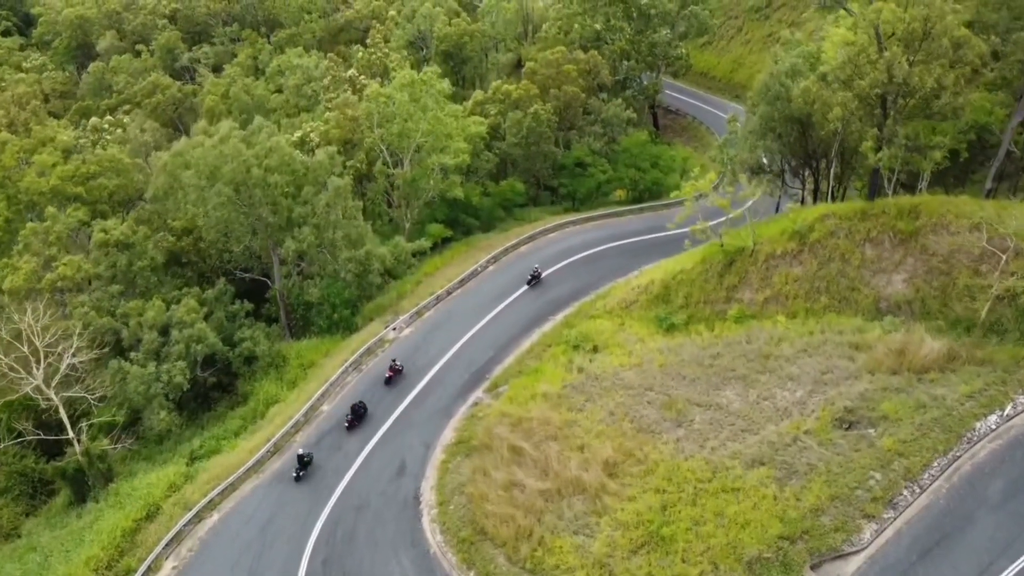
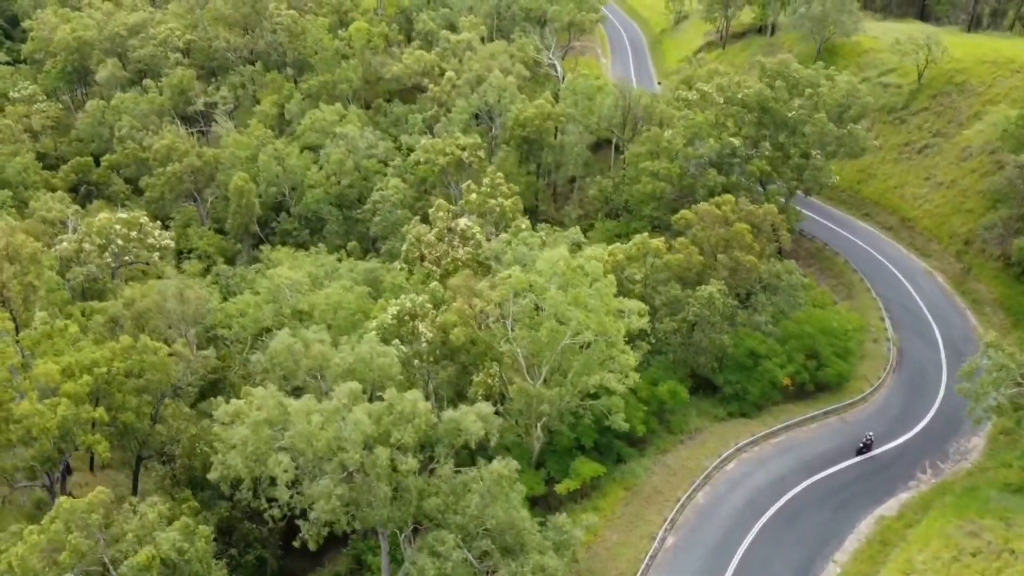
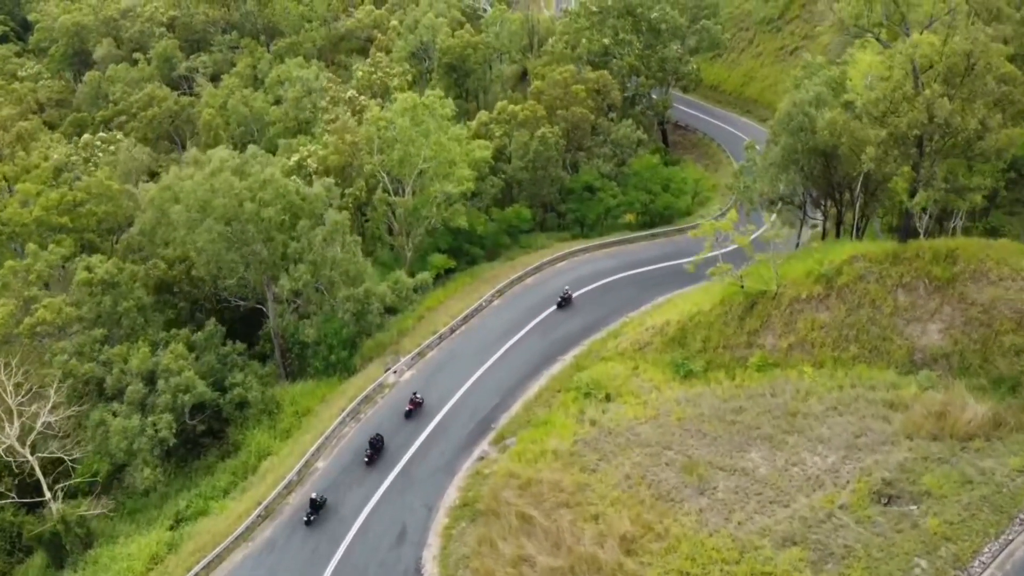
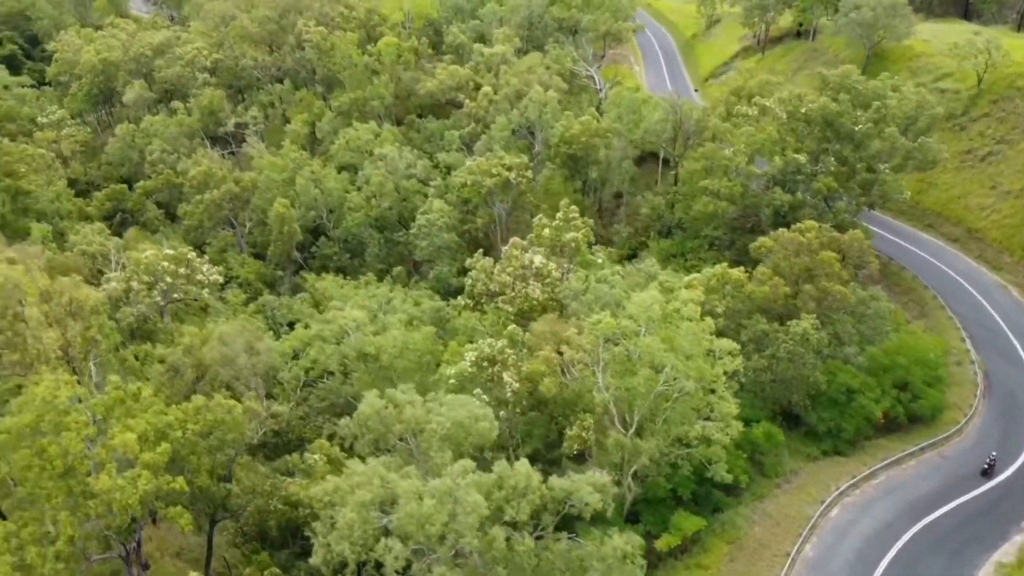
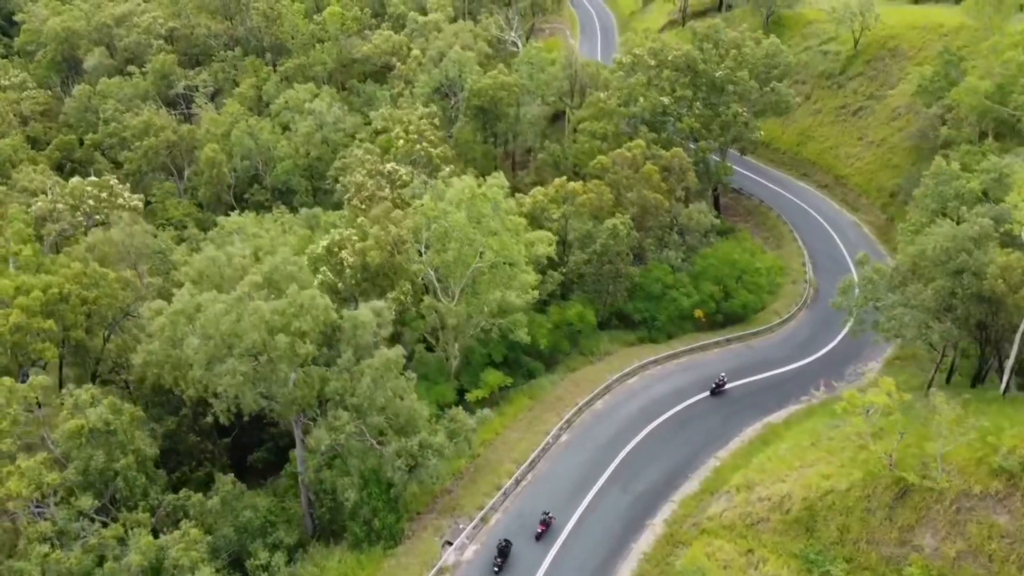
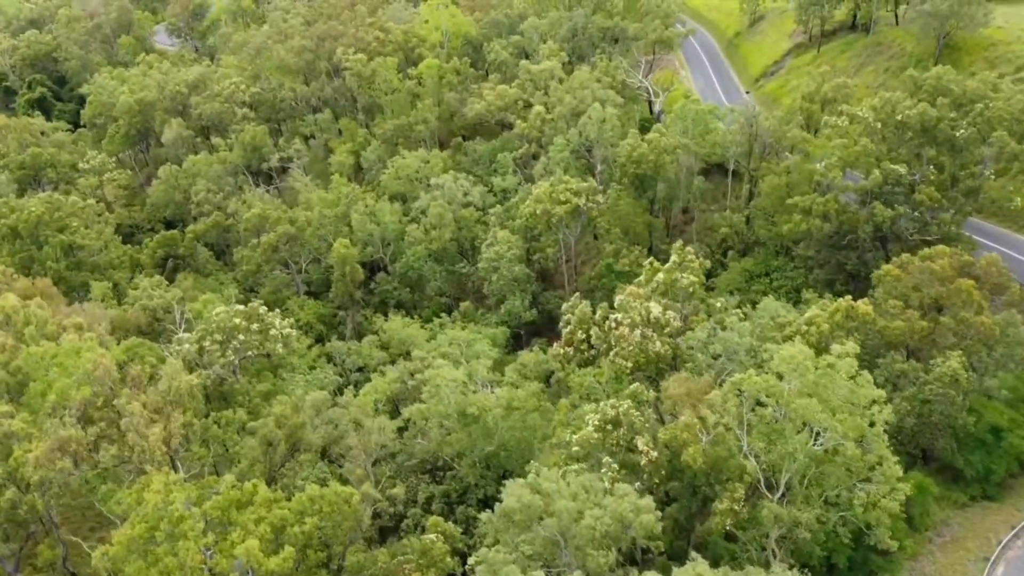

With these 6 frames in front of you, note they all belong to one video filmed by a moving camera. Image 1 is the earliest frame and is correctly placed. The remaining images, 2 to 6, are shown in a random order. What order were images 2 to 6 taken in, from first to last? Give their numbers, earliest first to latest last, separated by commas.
3, 5, 2, 4, 6
